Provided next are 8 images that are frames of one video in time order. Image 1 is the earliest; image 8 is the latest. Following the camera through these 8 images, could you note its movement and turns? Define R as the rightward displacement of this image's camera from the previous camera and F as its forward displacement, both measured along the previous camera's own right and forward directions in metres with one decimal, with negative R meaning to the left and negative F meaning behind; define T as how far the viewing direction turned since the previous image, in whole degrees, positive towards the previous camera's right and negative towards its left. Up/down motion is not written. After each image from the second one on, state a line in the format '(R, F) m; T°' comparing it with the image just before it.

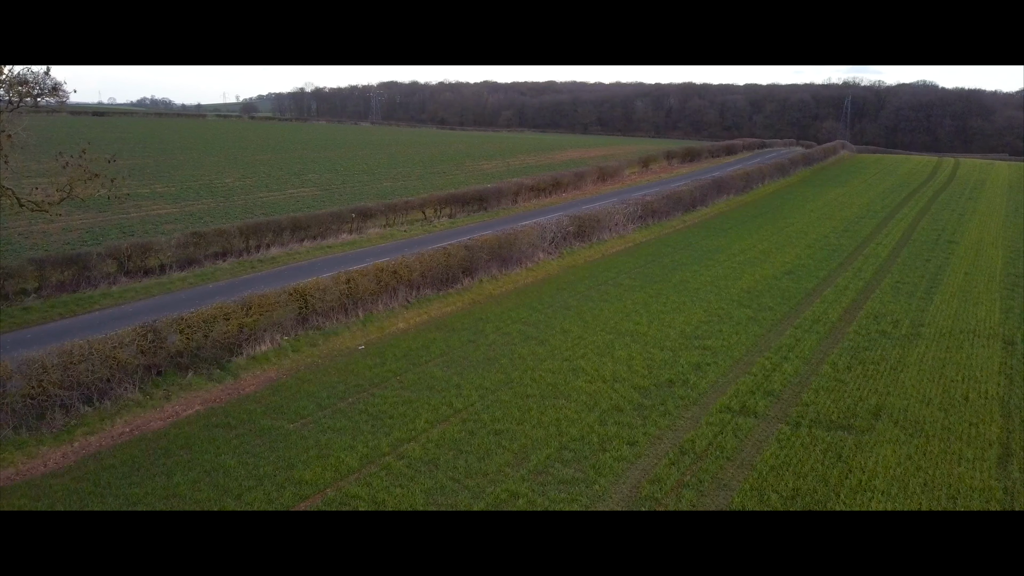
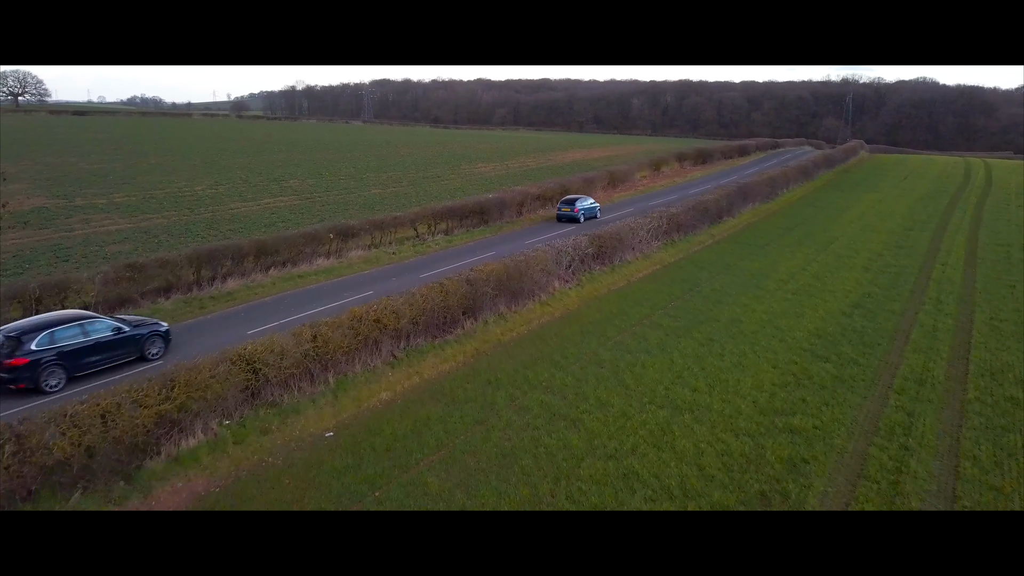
(-0.4, +3.7) m; 0°
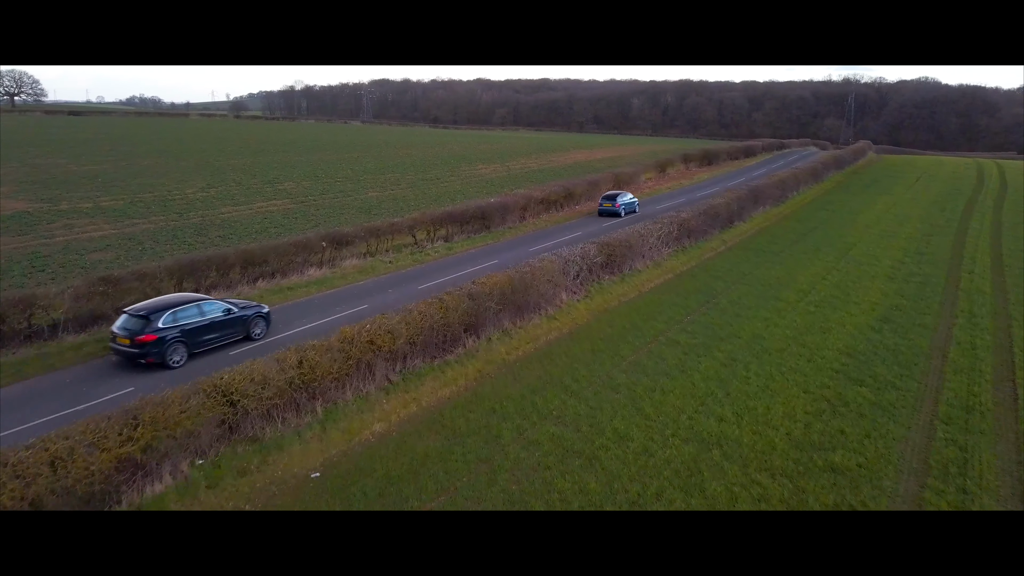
(-0.1, +1.1) m; 0°
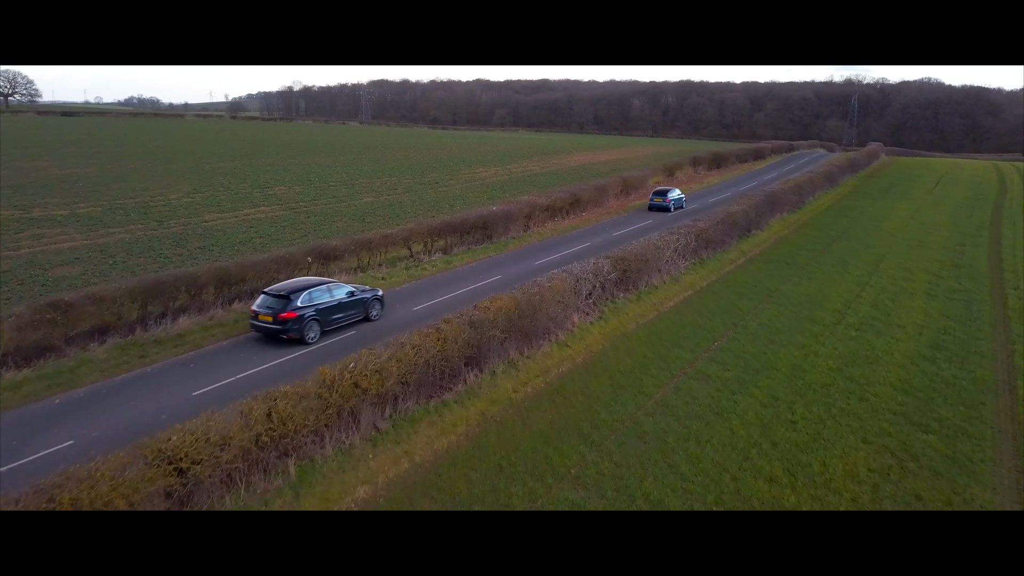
(-0.1, +1.8) m; 0°
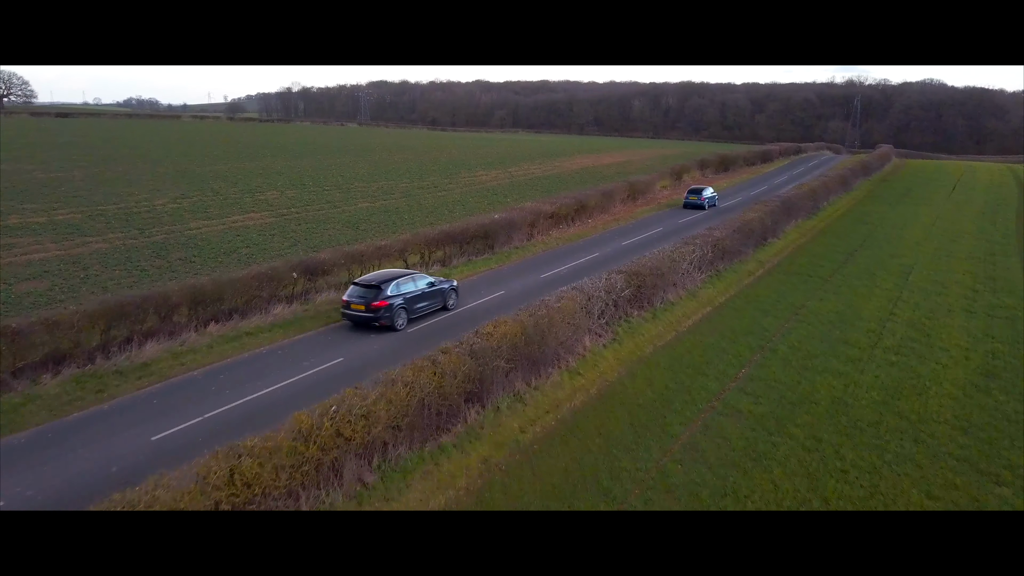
(-0.1, +1.4) m; 0°
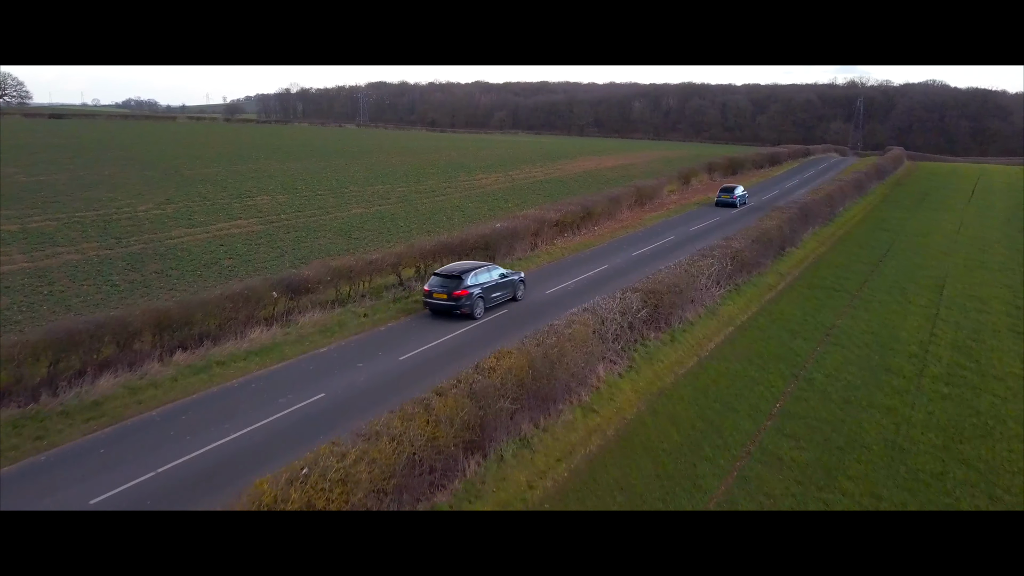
(-0.1, +1.5) m; 0°
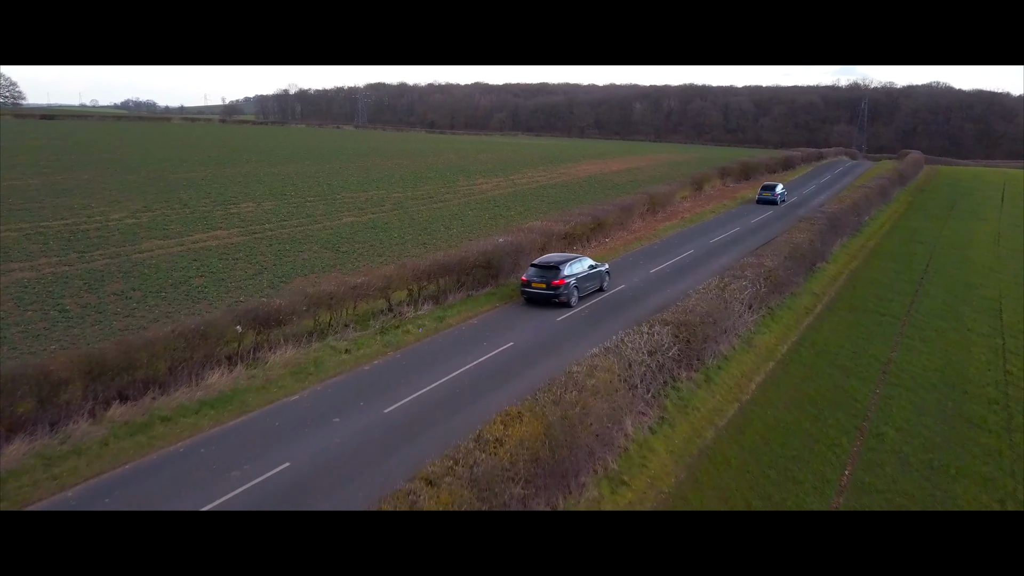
(-0.1, +2.1) m; 0°
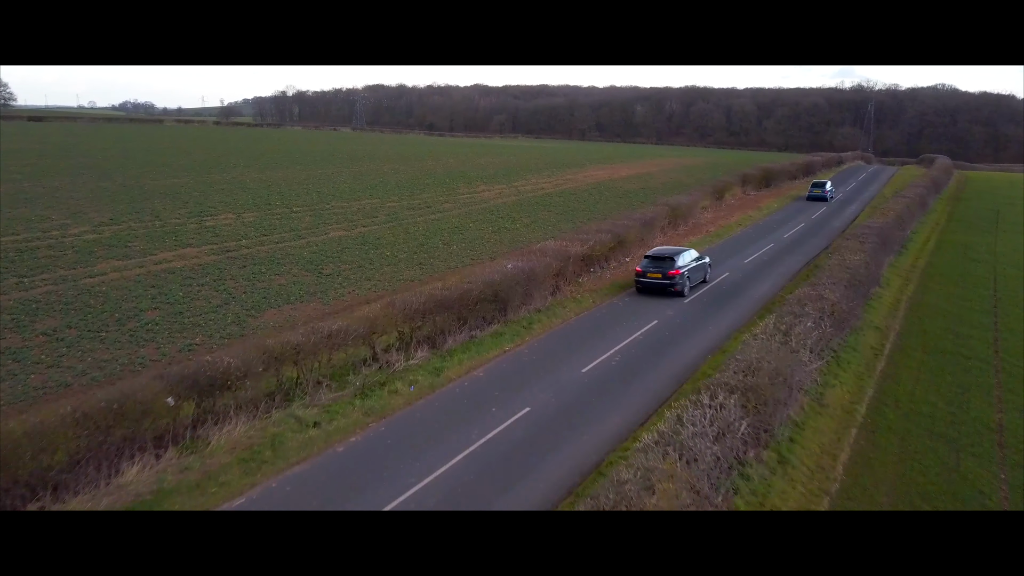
(-0.2, +2.8) m; 0°
